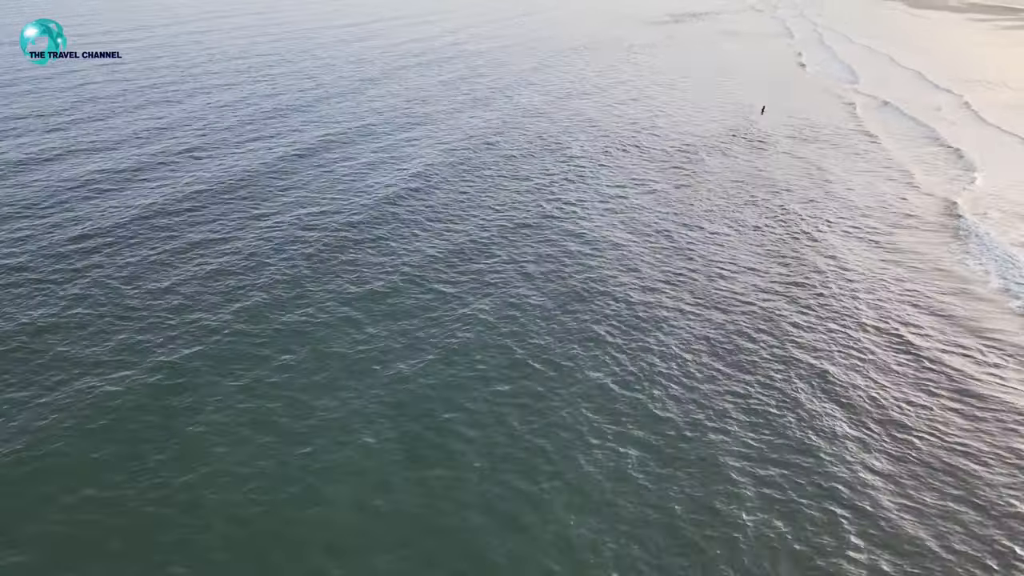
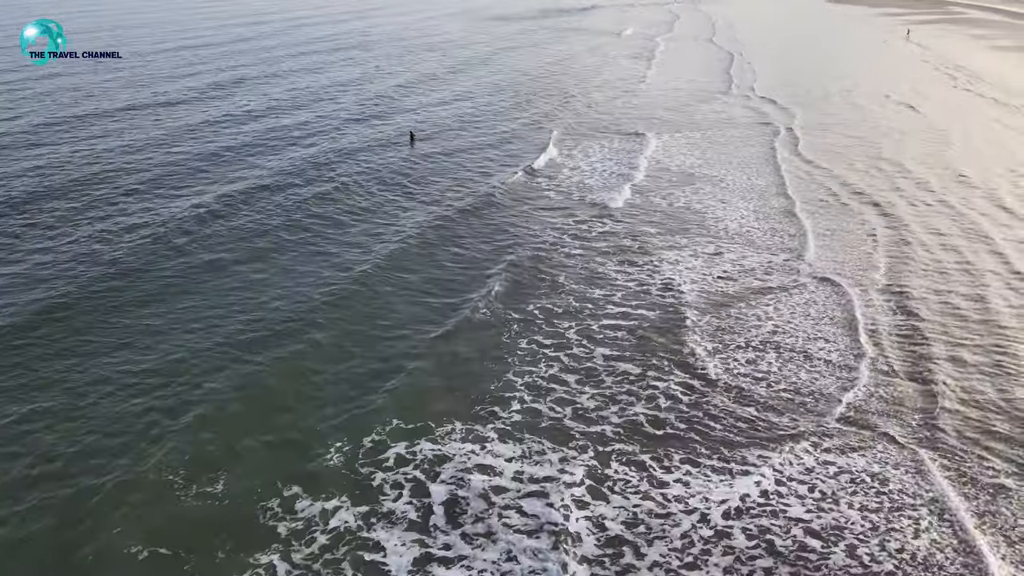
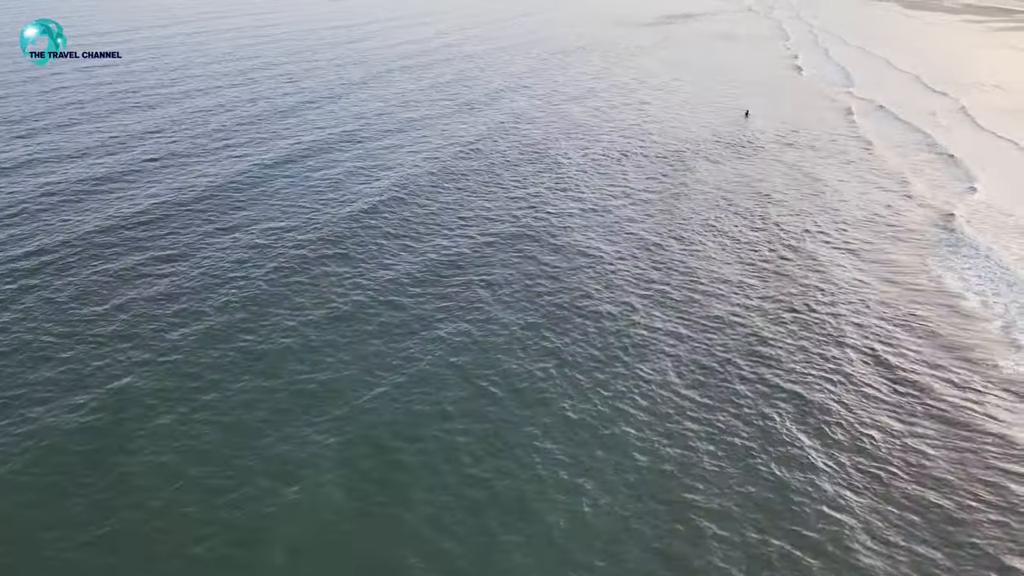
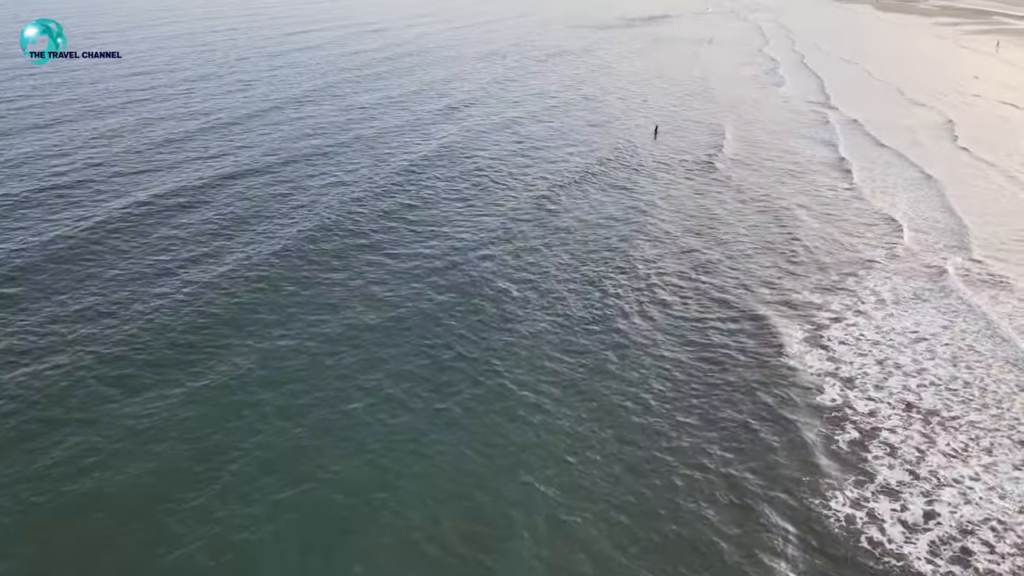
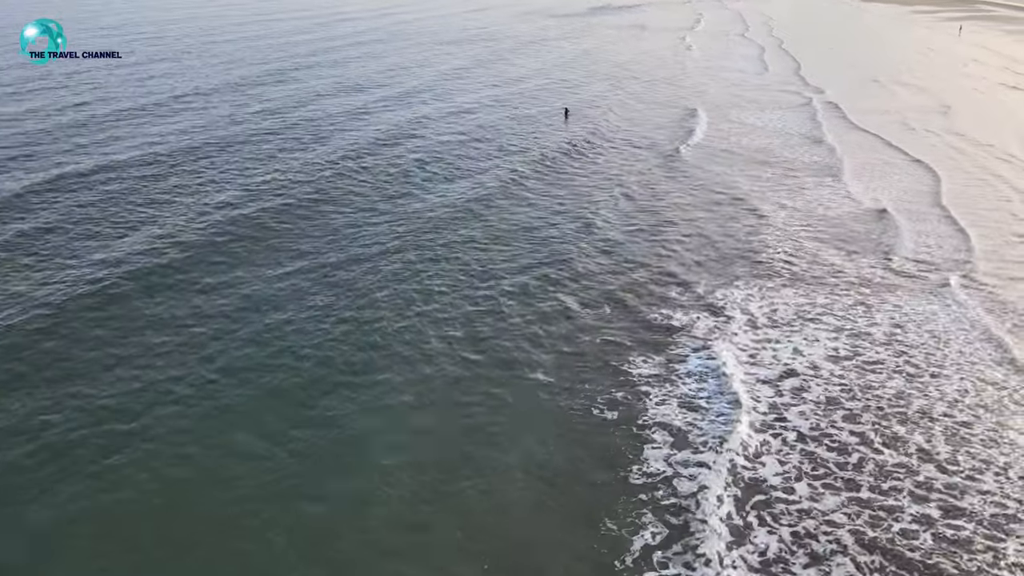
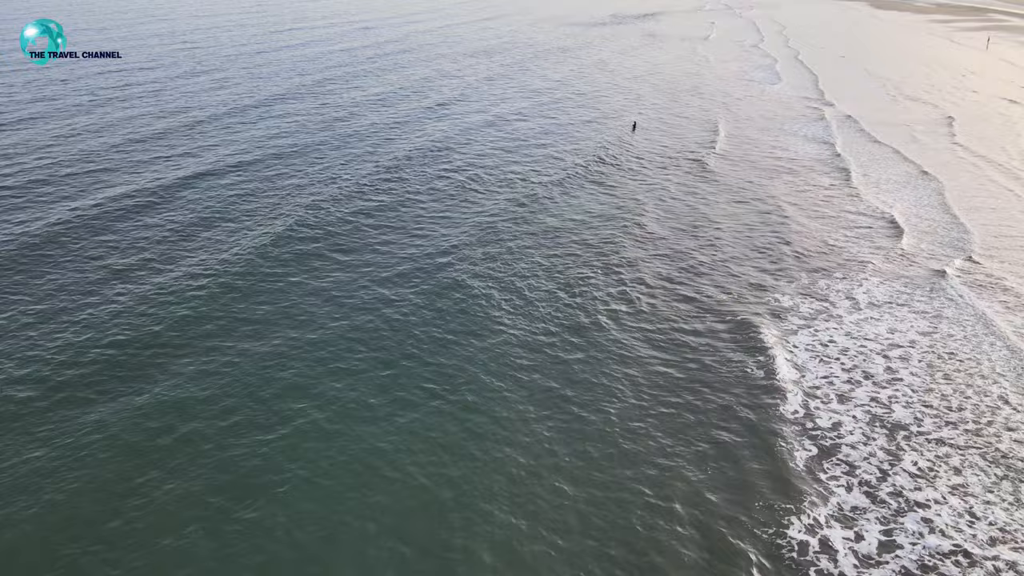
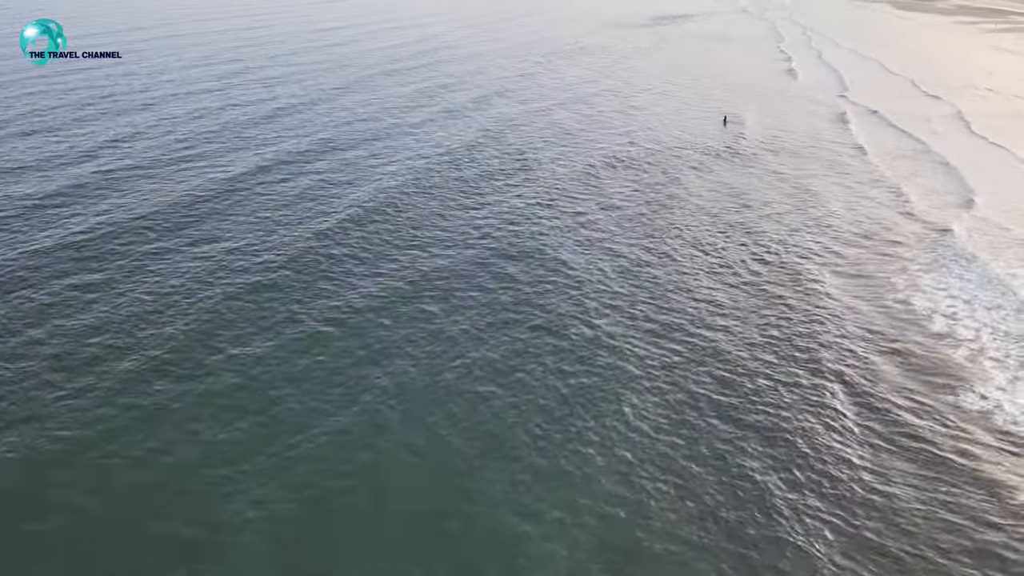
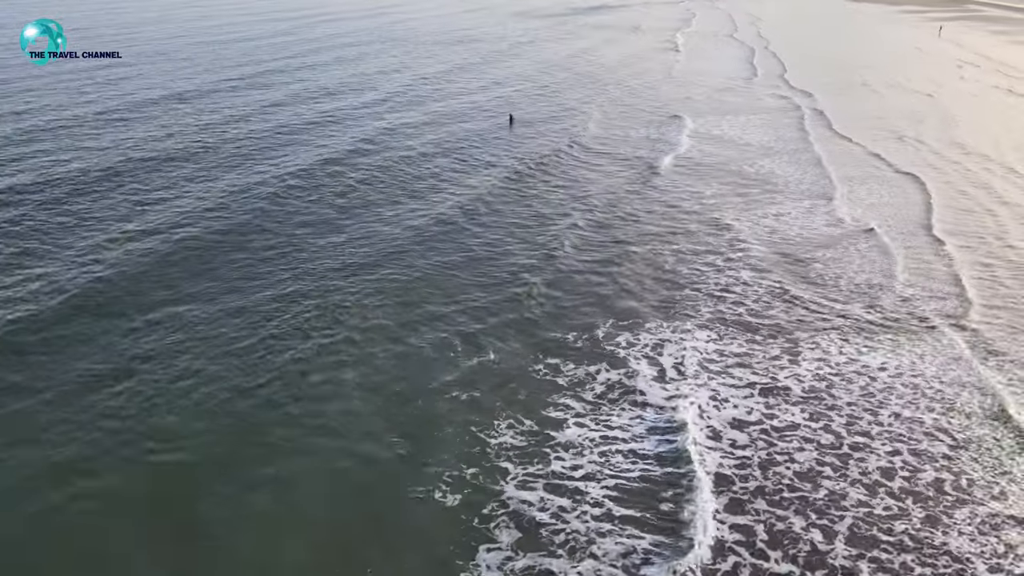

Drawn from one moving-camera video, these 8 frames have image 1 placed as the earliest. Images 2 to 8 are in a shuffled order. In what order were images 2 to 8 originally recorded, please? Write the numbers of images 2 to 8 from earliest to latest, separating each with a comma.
3, 7, 4, 6, 5, 8, 2
